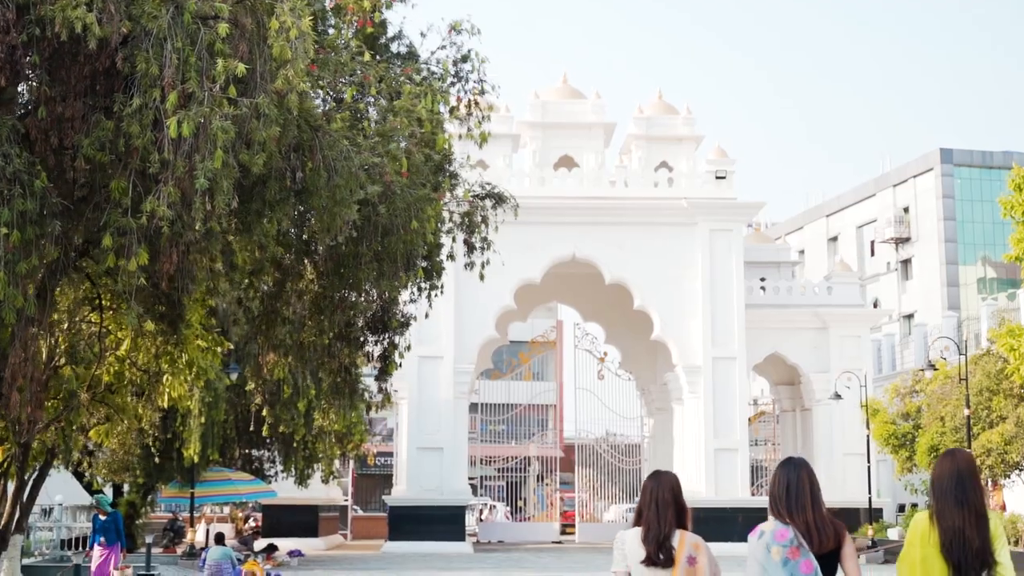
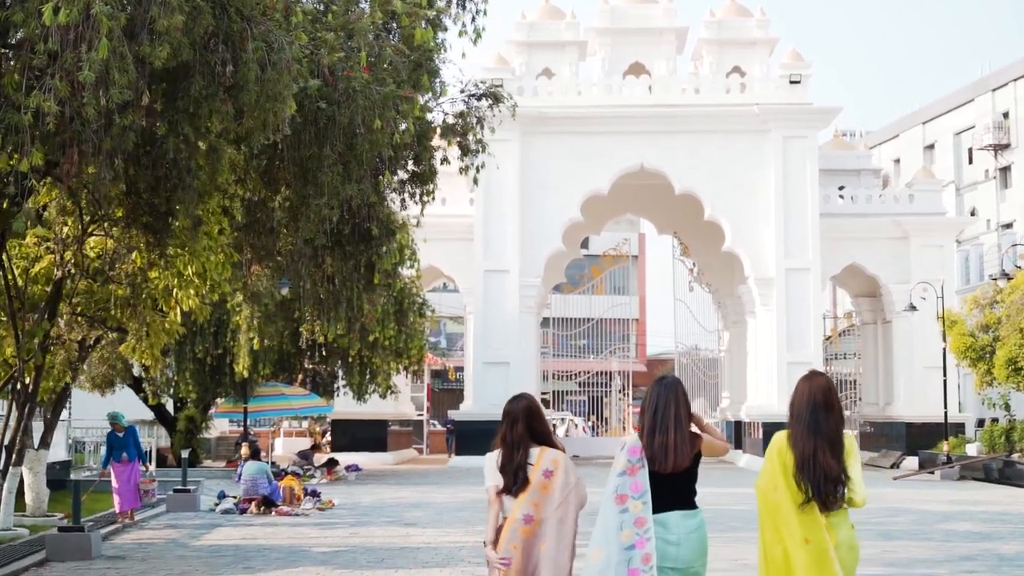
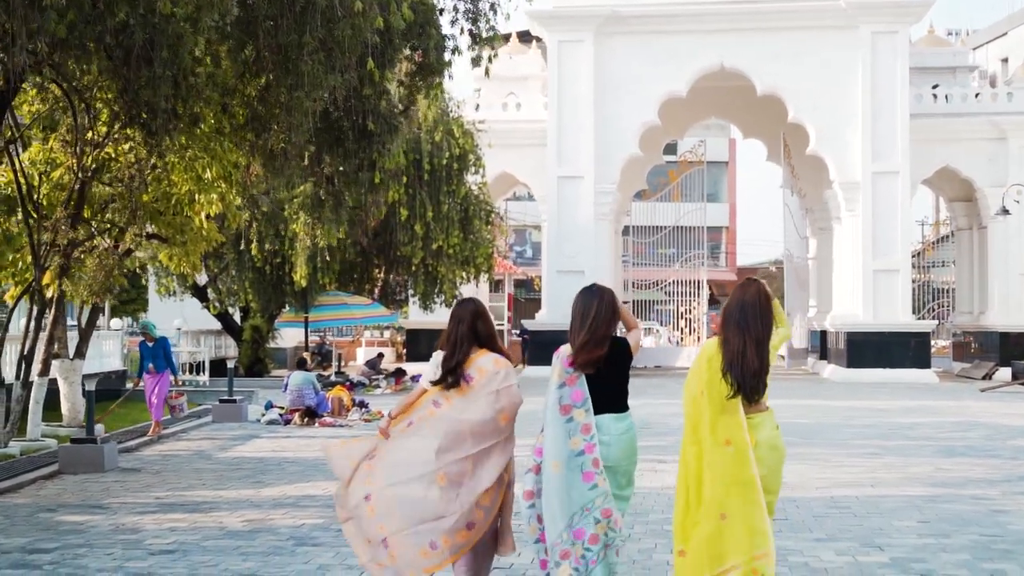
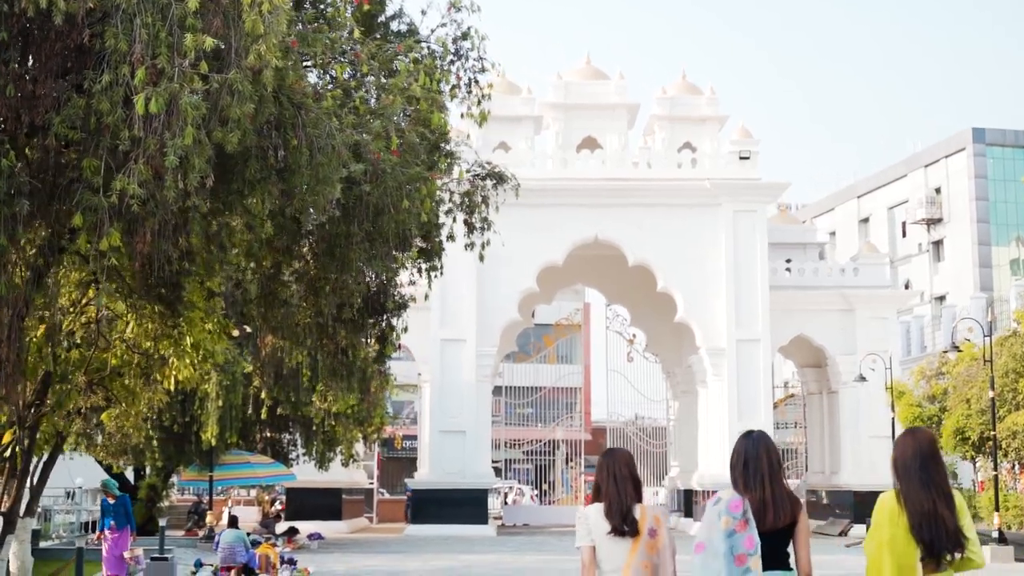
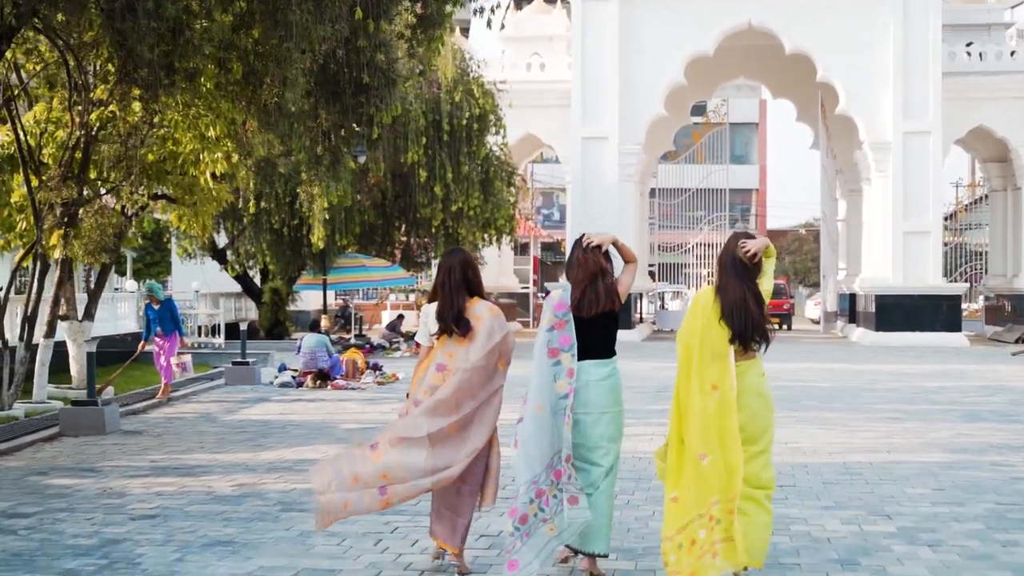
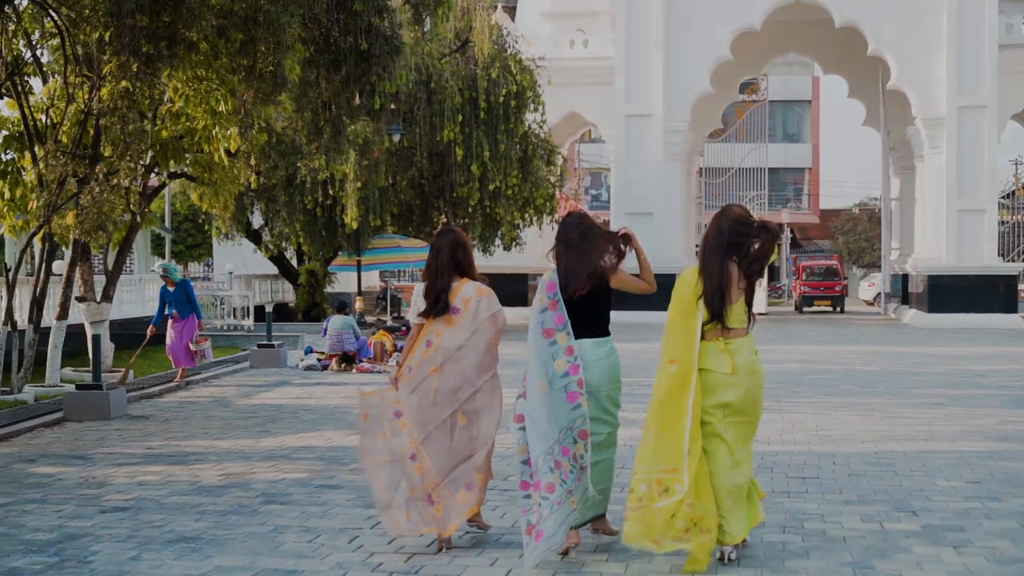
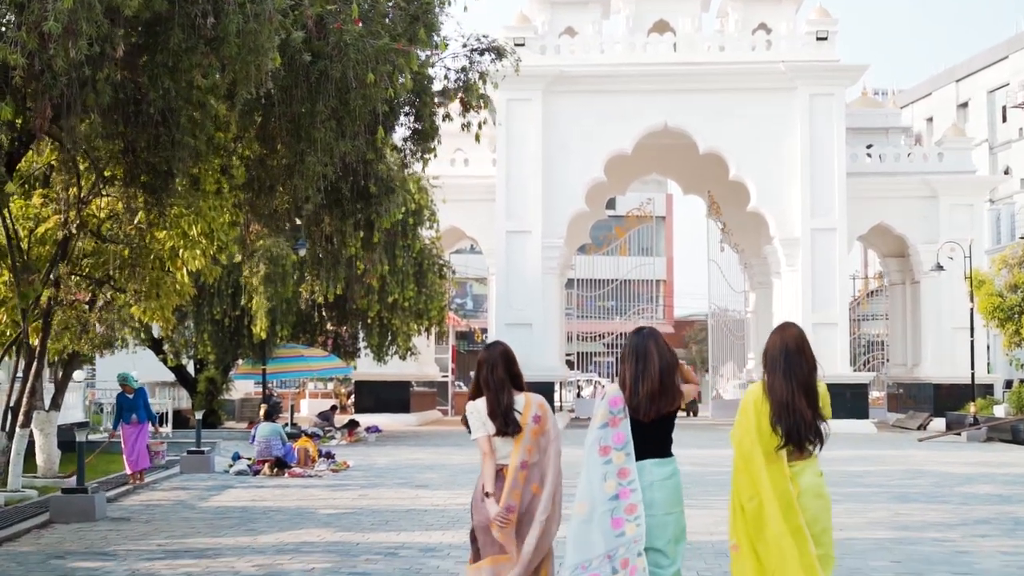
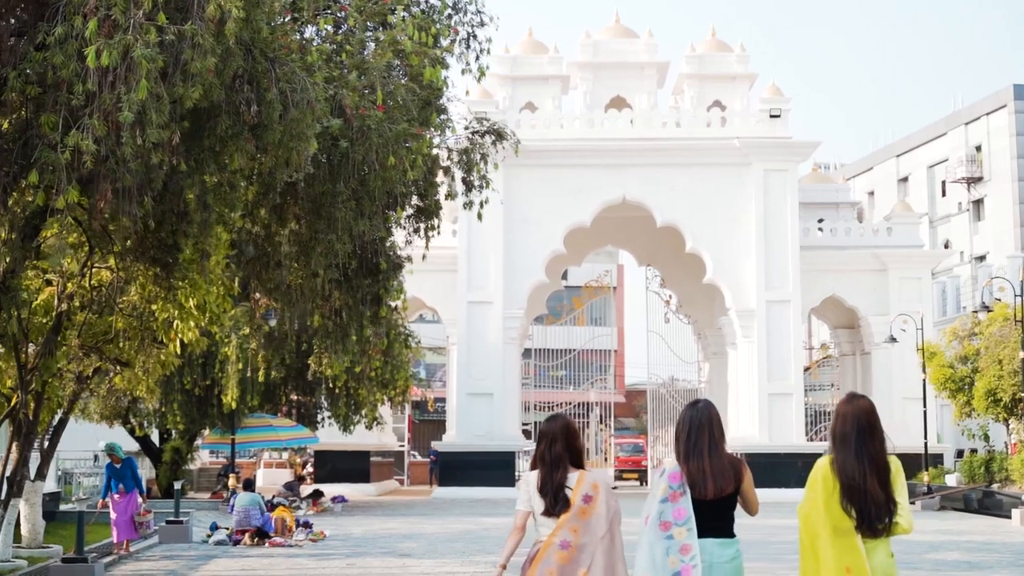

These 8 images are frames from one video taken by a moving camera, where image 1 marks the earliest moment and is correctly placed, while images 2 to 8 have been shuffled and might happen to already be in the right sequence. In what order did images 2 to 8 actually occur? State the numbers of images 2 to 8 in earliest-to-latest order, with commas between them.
4, 8, 2, 7, 3, 5, 6
